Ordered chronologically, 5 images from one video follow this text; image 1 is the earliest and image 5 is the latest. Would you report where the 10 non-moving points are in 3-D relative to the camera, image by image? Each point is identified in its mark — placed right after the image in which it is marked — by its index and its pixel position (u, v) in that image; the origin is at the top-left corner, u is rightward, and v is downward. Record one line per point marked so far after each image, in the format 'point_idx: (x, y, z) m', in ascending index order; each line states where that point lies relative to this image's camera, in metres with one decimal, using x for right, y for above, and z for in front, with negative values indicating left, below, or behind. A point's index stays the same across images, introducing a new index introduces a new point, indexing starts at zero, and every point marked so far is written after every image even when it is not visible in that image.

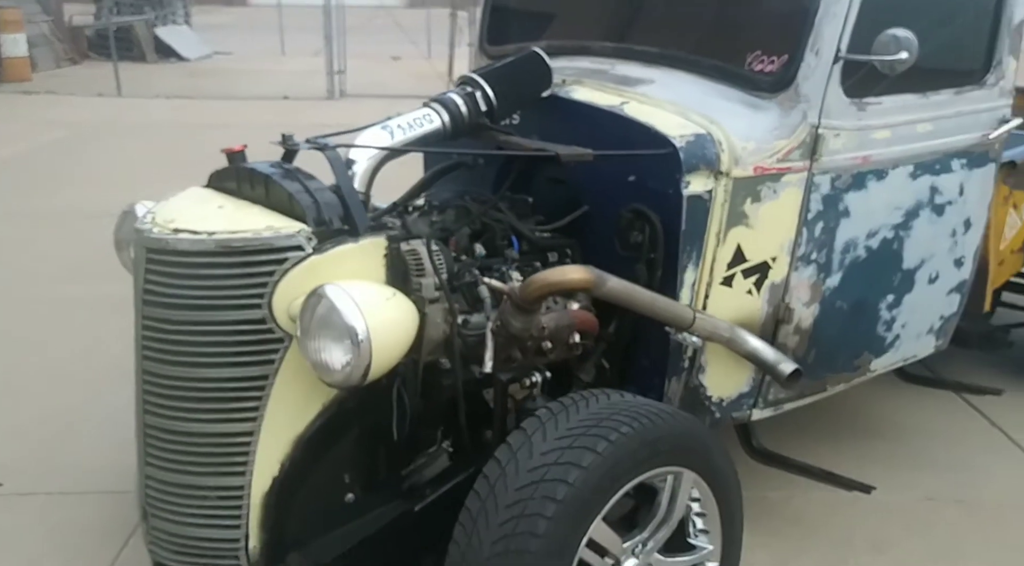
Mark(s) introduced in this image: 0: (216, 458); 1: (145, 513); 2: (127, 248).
0: (-0.7, -0.4, +2.1) m
1: (-1.0, -0.6, +2.2) m
2: (-1.1, +0.1, +2.4) m
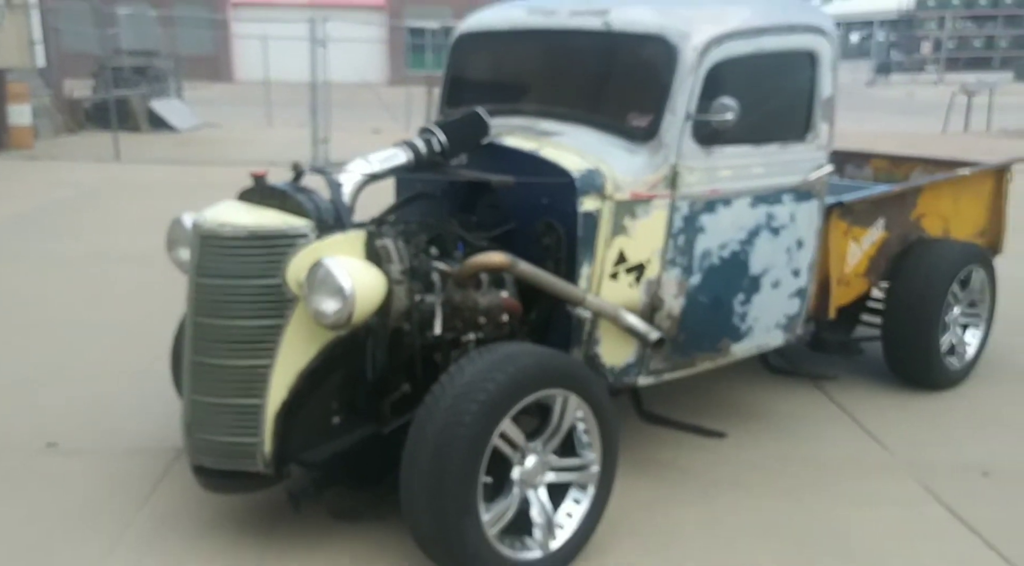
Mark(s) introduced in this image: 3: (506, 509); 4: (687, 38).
0: (-0.9, -0.4, +3.0) m
1: (-1.2, -0.5, +3.1) m
2: (-1.3, +0.1, +3.4) m
3: (0.0, -0.8, +3.0) m
4: (+0.7, +1.0, +3.4) m
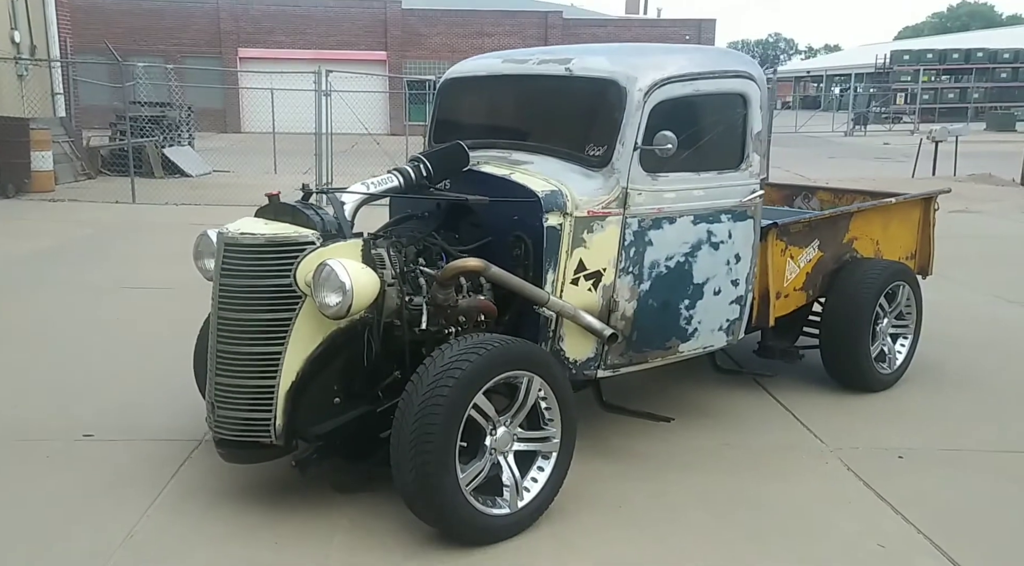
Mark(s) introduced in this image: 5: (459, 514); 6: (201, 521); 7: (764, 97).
0: (-1.1, -0.3, +3.6) m
1: (-1.3, -0.5, +3.7) m
2: (-1.4, +0.1, +4.0) m
3: (-0.1, -0.8, +3.5) m
4: (+0.6, +1.0, +4.1) m
5: (-0.2, -0.9, +3.4) m
6: (-1.4, -1.0, +3.8) m
7: (+1.3, +1.0, +4.5) m
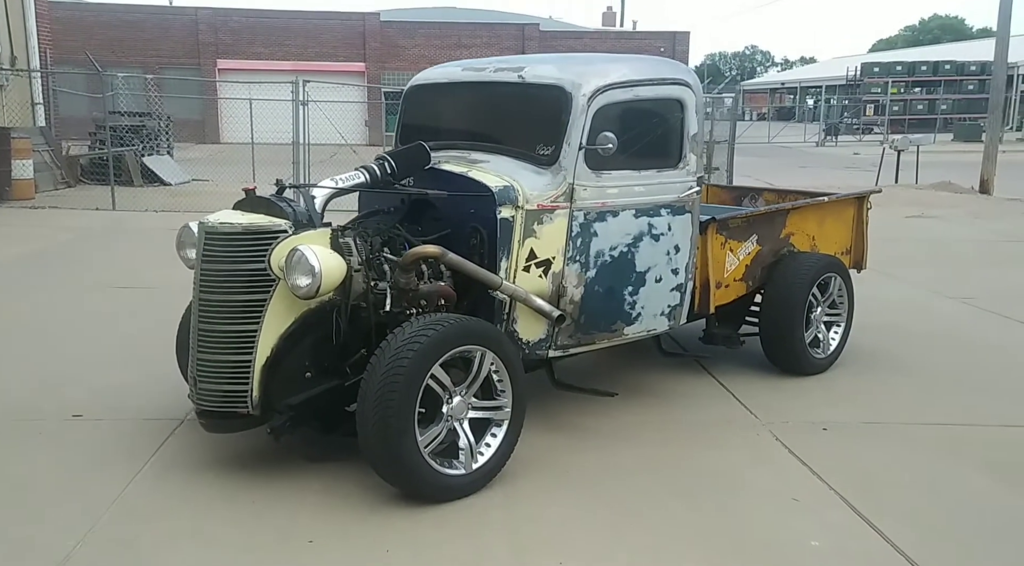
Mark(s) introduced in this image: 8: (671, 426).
0: (-1.3, -0.3, +4.0) m
1: (-1.5, -0.5, +4.0) m
2: (-1.6, +0.2, +4.4) m
3: (-0.3, -0.7, +3.9) m
4: (+0.3, +1.0, +4.5) m
5: (-0.4, -0.8, +3.8) m
6: (-1.6, -1.0, +4.1) m
7: (+1.1, +1.1, +5.0) m
8: (+0.9, -0.8, +4.9) m
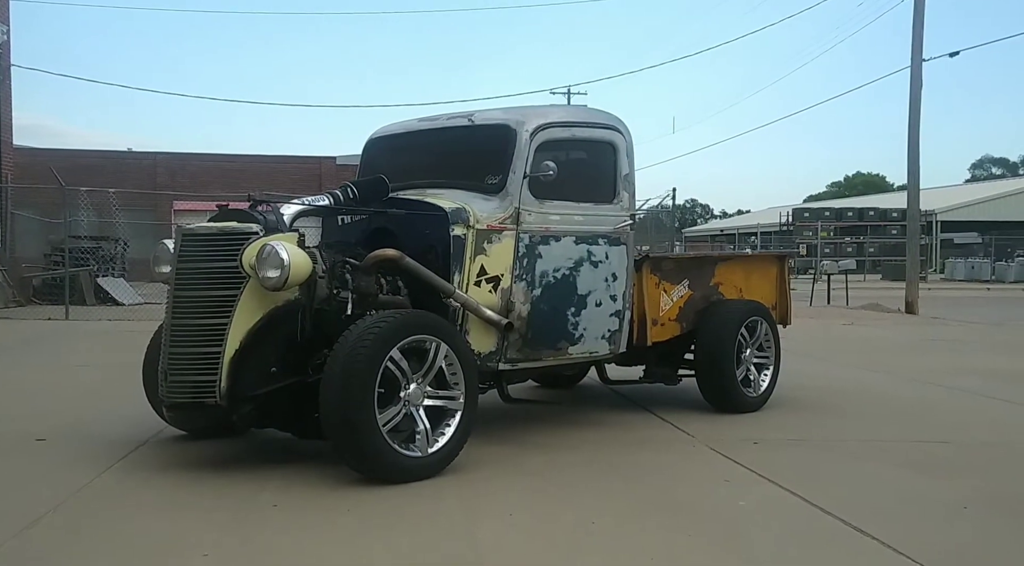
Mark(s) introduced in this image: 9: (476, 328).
0: (-1.5, -0.3, +4.2) m
1: (-1.7, -0.5, +4.3) m
2: (-1.9, +0.1, +4.7) m
3: (-0.6, -0.7, +4.2) m
4: (+0.1, +0.9, +5.1) m
5: (-0.6, -0.8, +4.0) m
6: (-1.8, -1.0, +4.3) m
7: (+0.8, +0.9, +5.6) m
8: (+0.6, -0.9, +5.2) m
9: (-0.2, -0.3, +4.9) m
